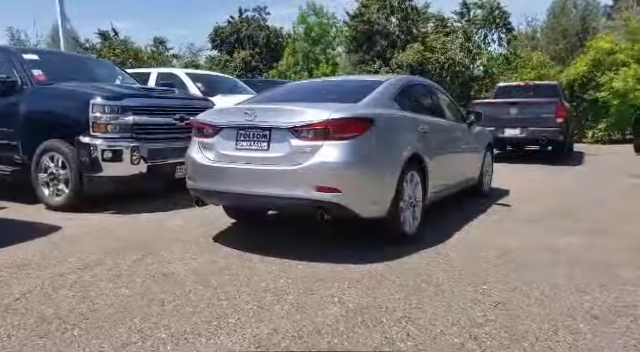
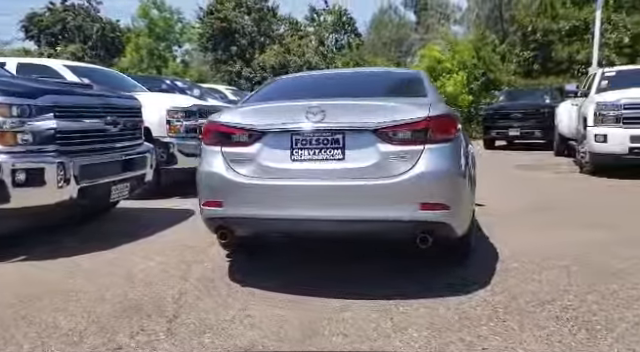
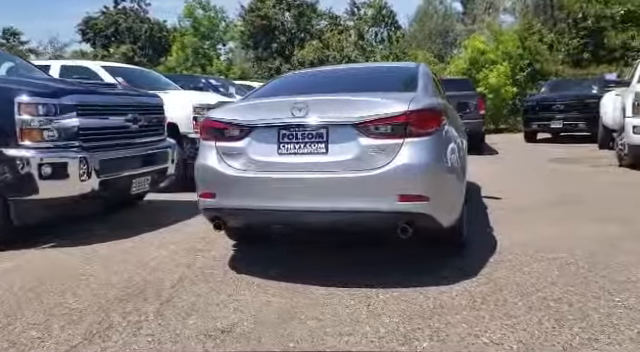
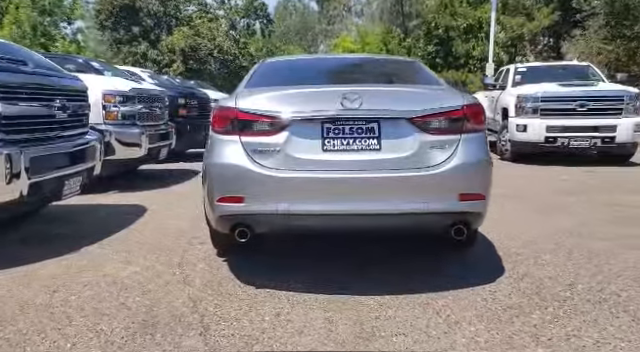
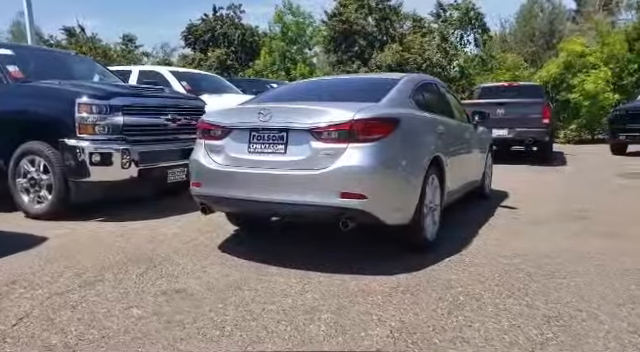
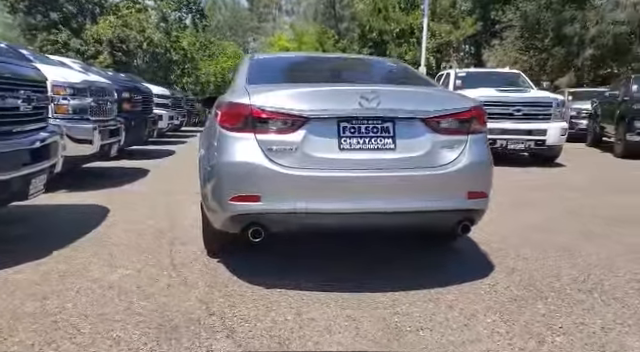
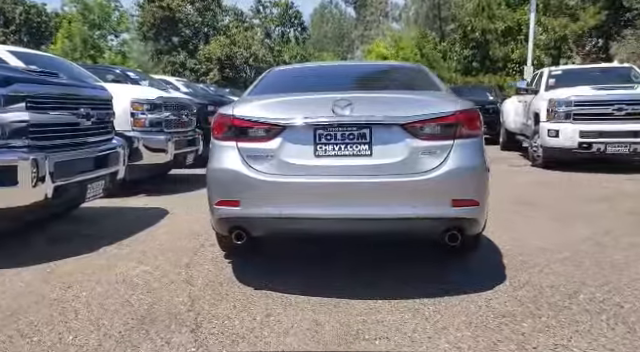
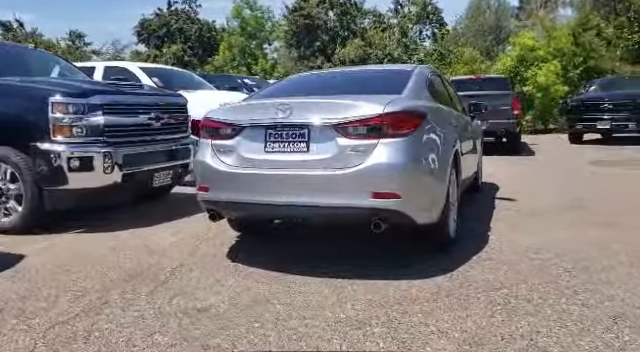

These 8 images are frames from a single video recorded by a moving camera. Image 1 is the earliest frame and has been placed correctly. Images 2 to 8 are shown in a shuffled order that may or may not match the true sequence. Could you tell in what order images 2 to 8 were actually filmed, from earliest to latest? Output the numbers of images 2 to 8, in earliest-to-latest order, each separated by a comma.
5, 8, 3, 2, 7, 4, 6
